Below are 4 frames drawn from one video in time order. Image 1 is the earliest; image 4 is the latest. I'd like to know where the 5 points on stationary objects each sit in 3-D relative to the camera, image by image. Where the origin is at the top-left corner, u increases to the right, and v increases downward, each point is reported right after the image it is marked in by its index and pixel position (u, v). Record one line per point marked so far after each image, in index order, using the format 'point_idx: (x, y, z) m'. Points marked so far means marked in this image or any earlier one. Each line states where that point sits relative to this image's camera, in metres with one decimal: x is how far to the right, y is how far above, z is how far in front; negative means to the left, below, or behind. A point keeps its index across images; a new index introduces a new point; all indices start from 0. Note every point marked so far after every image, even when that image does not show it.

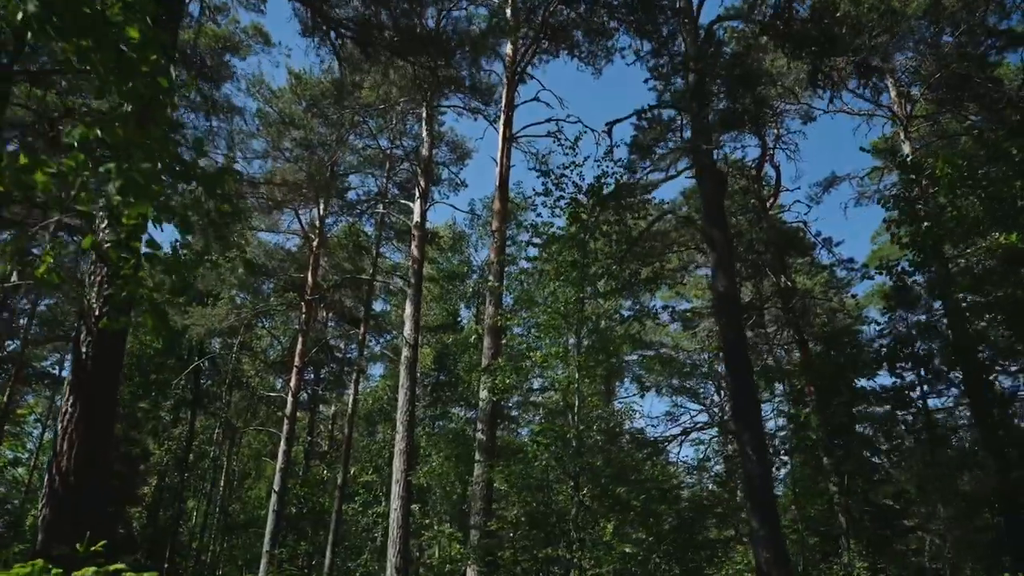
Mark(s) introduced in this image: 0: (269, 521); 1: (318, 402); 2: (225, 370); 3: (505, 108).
0: (-4.7, -4.5, +14.4) m
1: (-5.2, -3.1, +20.0) m
2: (-7.0, -2.0, +18.2) m
3: (-0.1, +2.7, +11.0) m
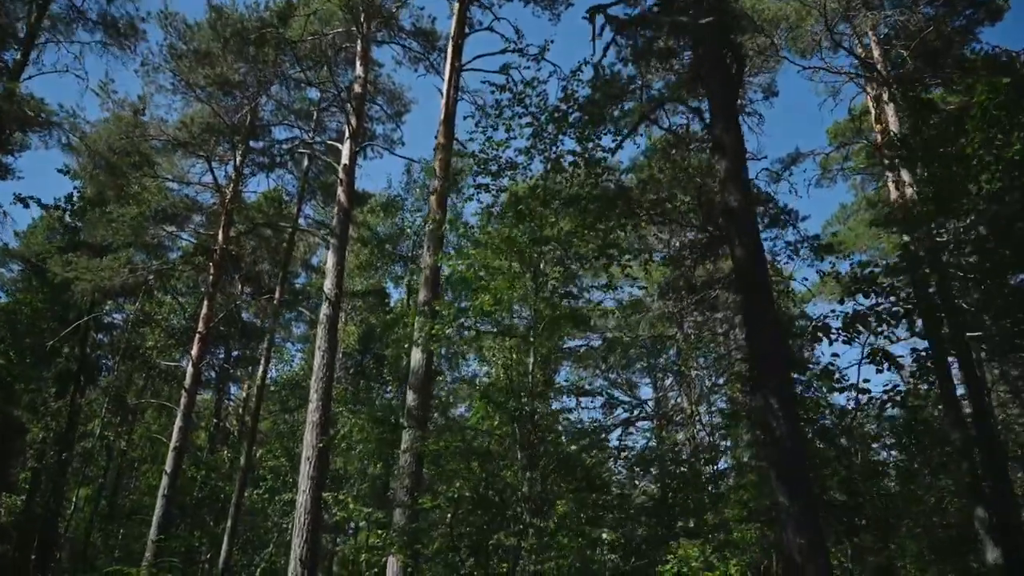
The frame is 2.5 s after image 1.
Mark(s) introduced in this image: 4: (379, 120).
0: (-6.0, -3.7, +12.6) m
1: (-6.9, -2.3, +18.1) m
2: (-8.5, -1.1, +16.2) m
3: (-0.8, +3.2, +9.7) m
4: (-2.5, +3.1, +13.9) m
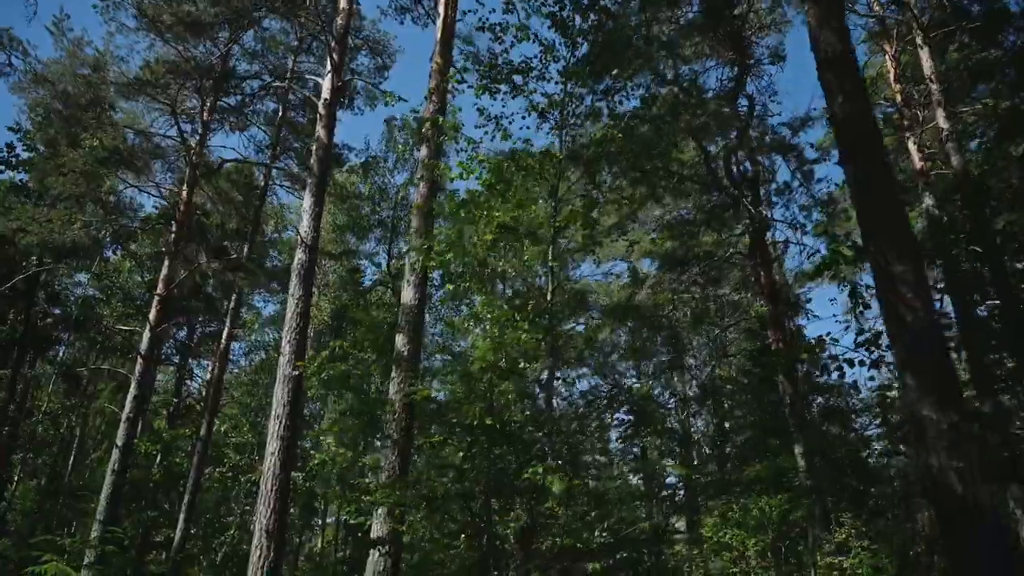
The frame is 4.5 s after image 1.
0: (-6.2, -3.0, +11.5) m
1: (-7.3, -1.6, +16.9) m
2: (-8.8, -0.4, +14.9) m
3: (-0.7, +3.8, +8.8) m
4: (-2.6, +3.7, +12.9) m
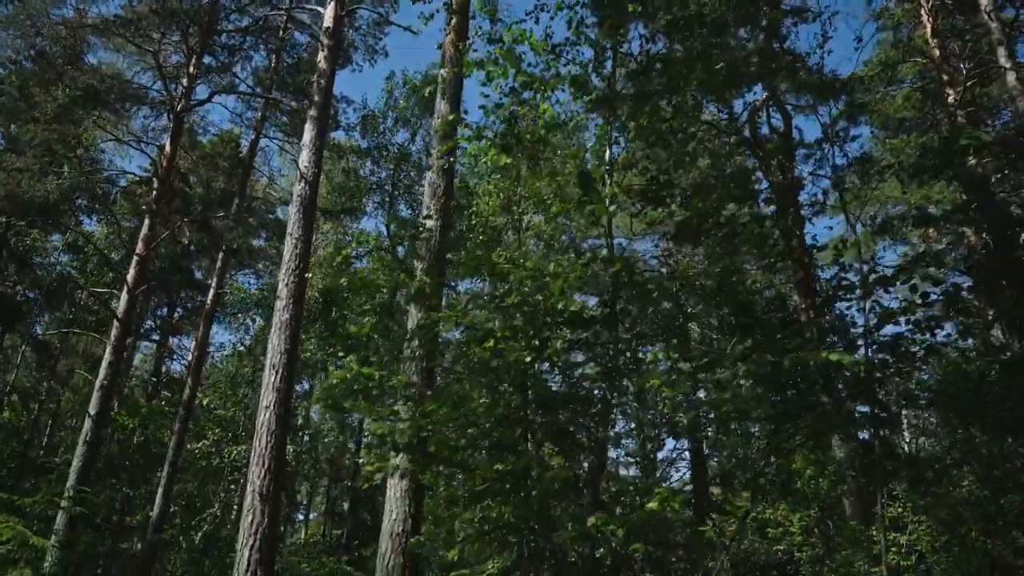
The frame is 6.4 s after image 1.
0: (-6.1, -2.5, +10.6) m
1: (-7.3, -1.0, +16.0) m
2: (-8.7, +0.2, +13.9) m
3: (-0.5, +4.3, +8.0) m
4: (-2.5, +4.2, +12.1) m
